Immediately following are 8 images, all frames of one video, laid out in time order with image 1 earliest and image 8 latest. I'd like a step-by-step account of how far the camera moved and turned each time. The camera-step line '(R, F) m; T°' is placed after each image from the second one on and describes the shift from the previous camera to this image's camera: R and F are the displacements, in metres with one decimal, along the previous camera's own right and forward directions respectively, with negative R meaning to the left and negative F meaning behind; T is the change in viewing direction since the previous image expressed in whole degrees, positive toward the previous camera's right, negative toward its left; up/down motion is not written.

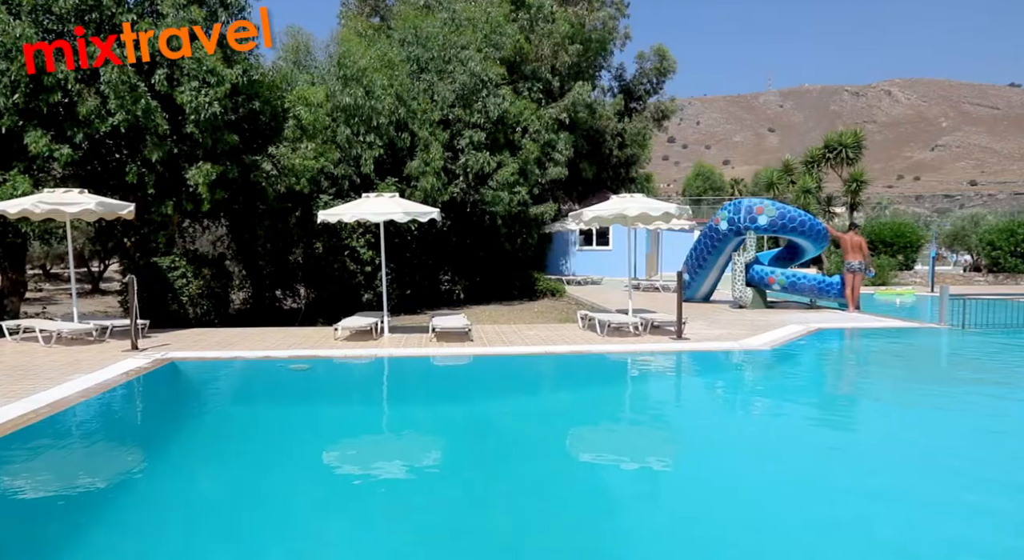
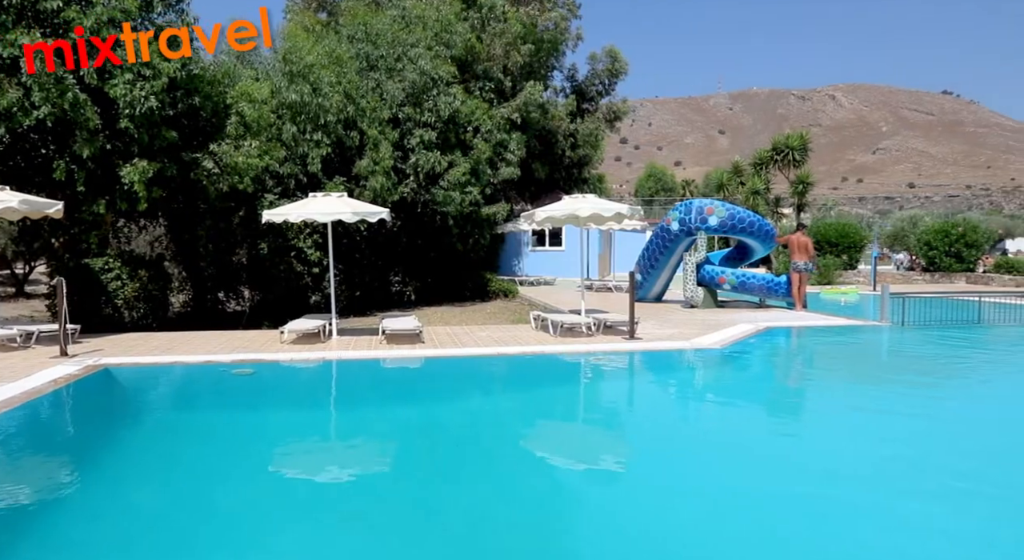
(+0.2, +0.2) m; +4°
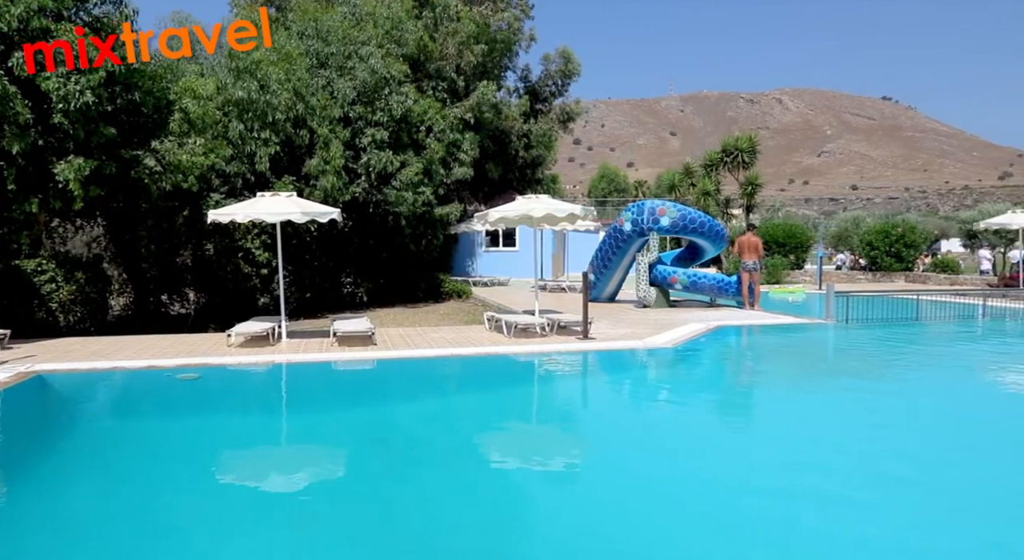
(+0.2, +0.1) m; +3°
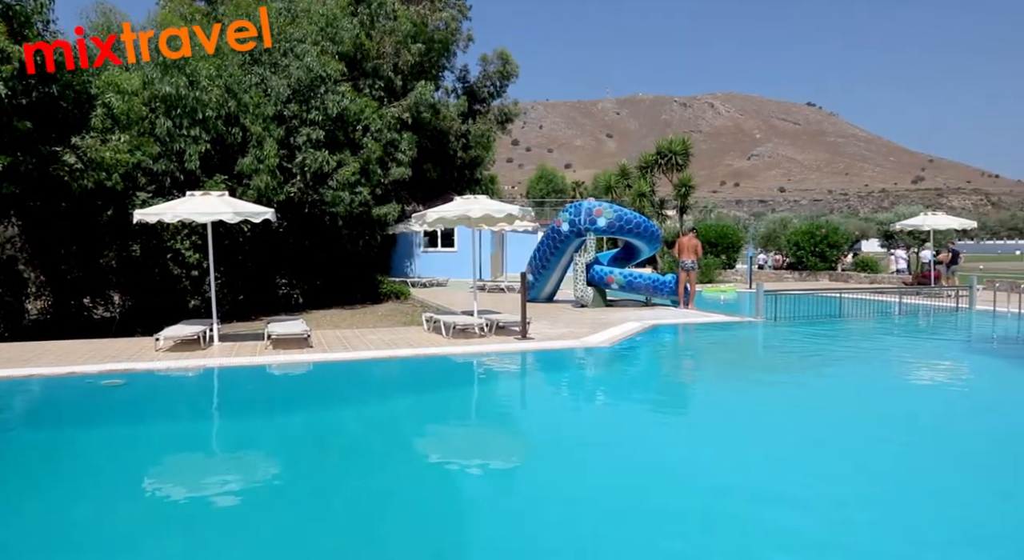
(+0.3, -0.1) m; +4°
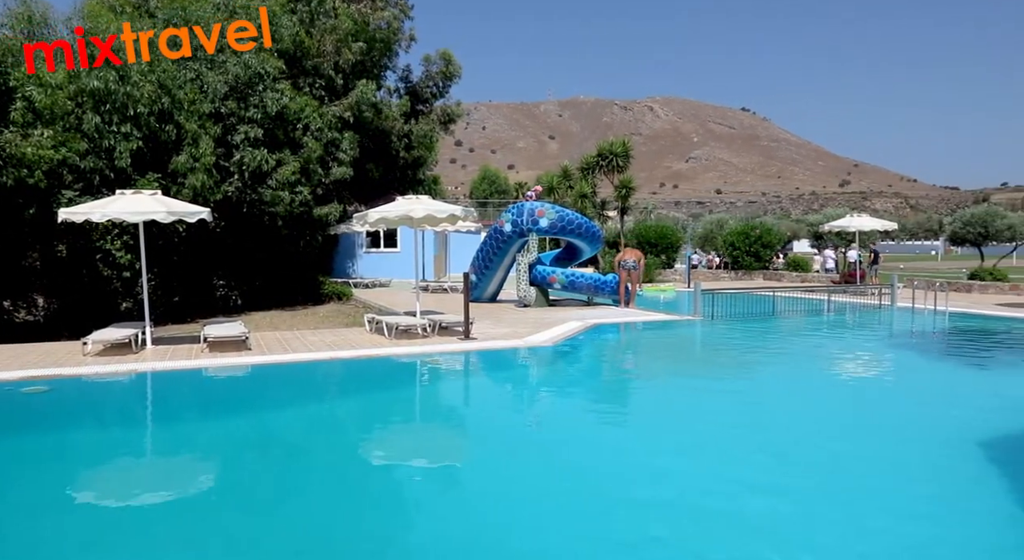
(+0.3, -0.1) m; +4°
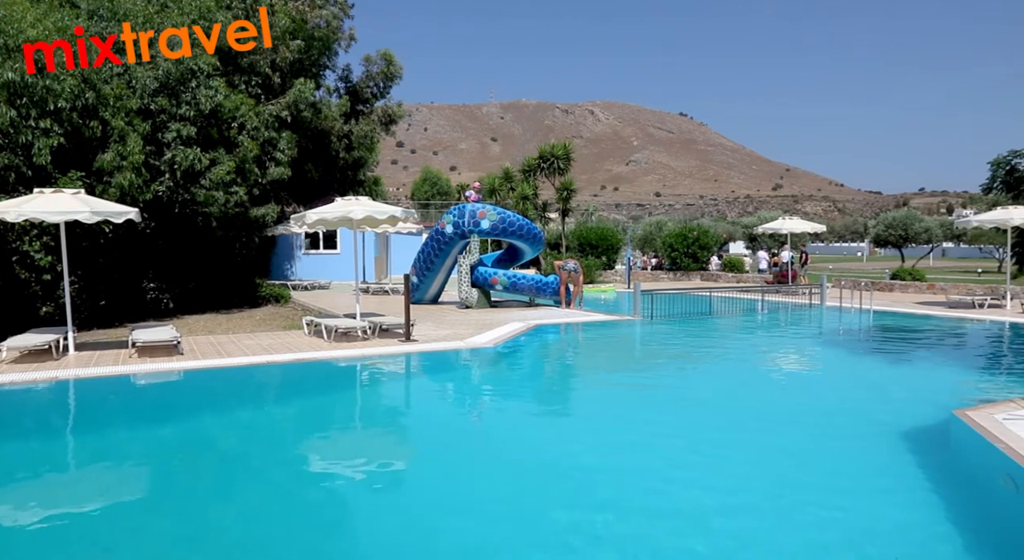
(+0.3, 0.0) m; +4°
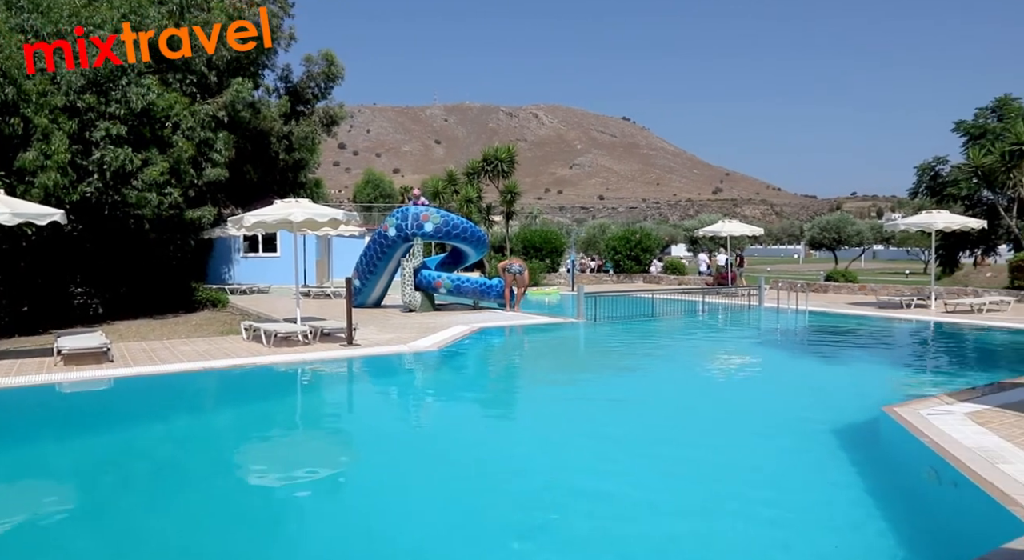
(+0.4, 0.0) m; +4°
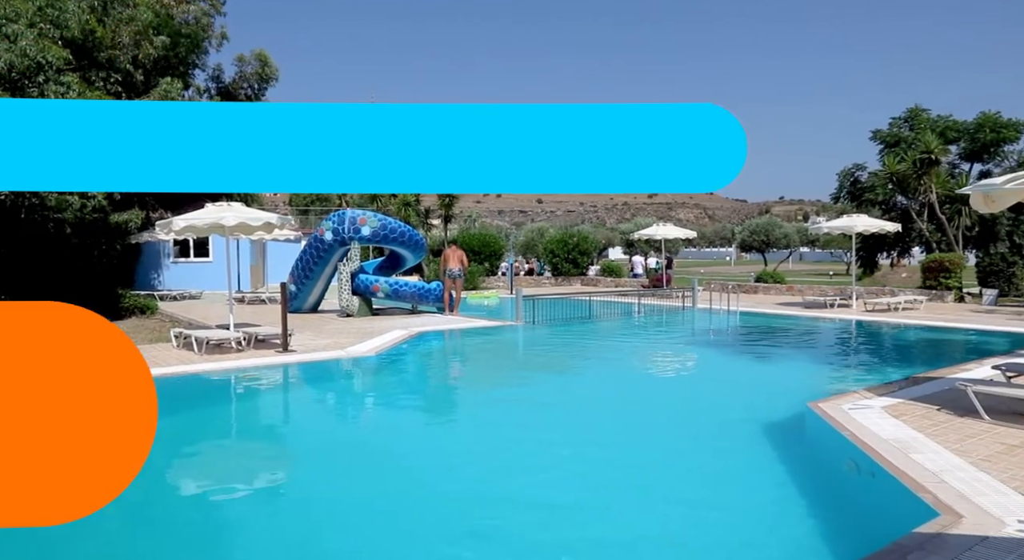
(+0.3, -0.1) m; +4°
